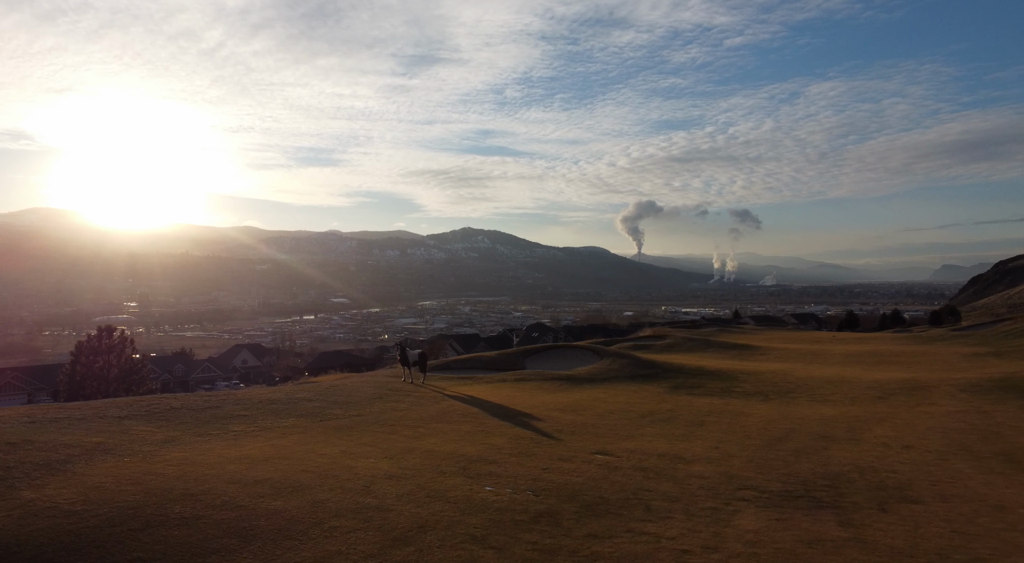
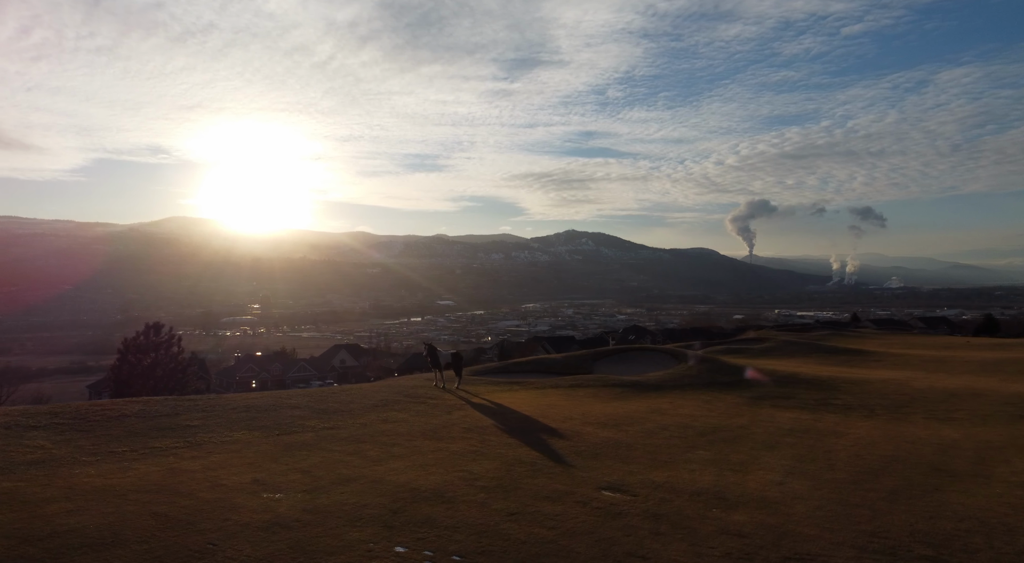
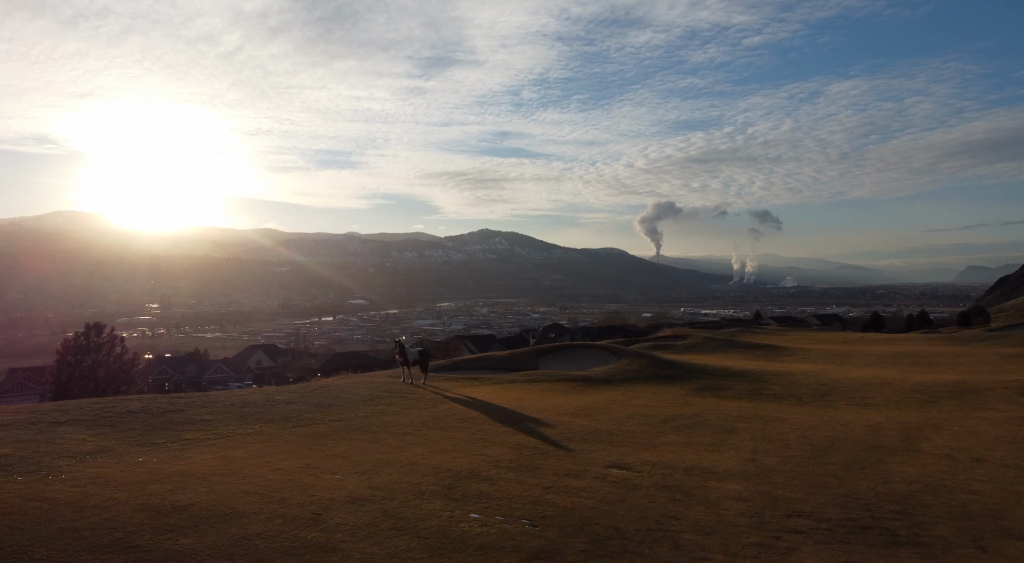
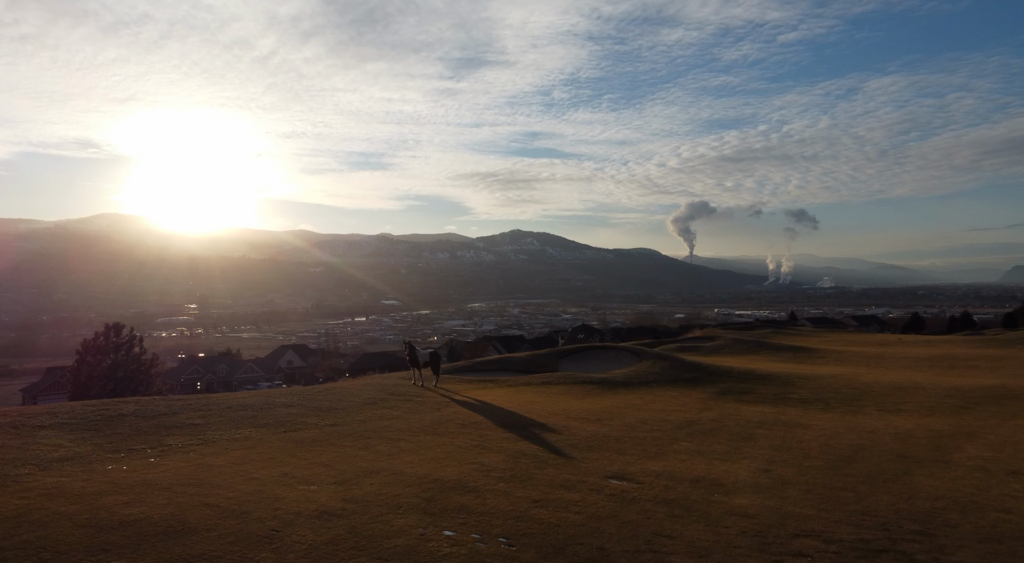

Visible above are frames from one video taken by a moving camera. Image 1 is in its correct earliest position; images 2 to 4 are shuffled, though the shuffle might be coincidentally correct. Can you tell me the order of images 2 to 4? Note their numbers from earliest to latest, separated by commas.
3, 4, 2
